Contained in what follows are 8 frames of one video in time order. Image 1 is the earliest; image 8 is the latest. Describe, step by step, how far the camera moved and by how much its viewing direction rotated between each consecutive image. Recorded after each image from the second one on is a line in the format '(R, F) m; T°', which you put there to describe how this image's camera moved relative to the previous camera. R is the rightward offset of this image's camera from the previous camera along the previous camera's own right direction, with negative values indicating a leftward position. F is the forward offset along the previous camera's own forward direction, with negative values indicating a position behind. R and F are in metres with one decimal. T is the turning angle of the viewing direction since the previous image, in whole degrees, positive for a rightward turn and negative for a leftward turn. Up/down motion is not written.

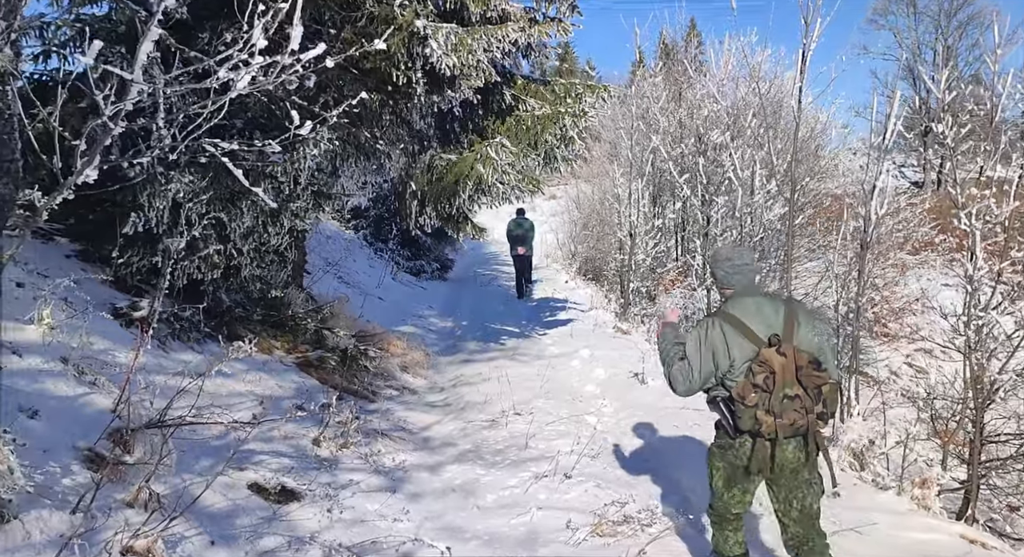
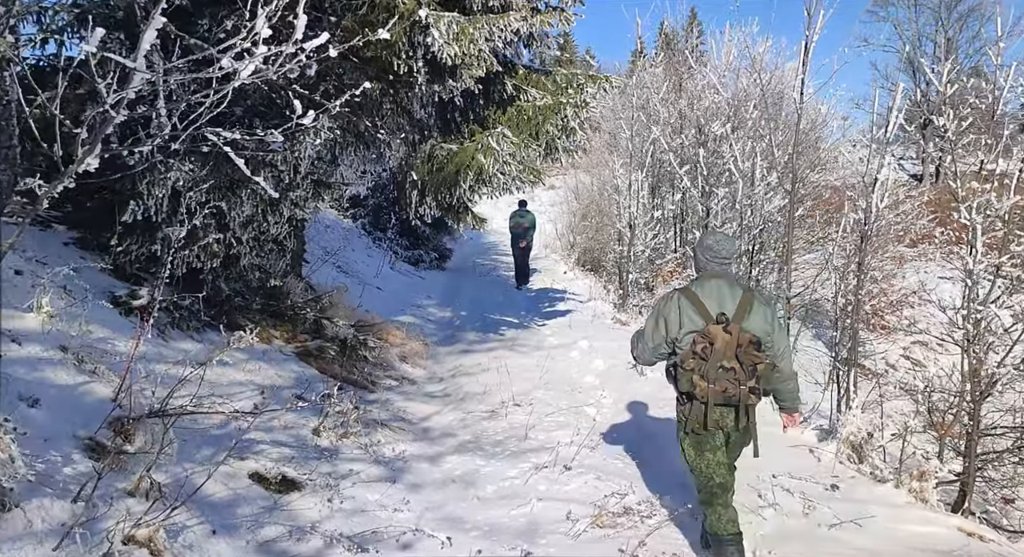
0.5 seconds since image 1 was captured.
(0.0, 0.0) m; 0°
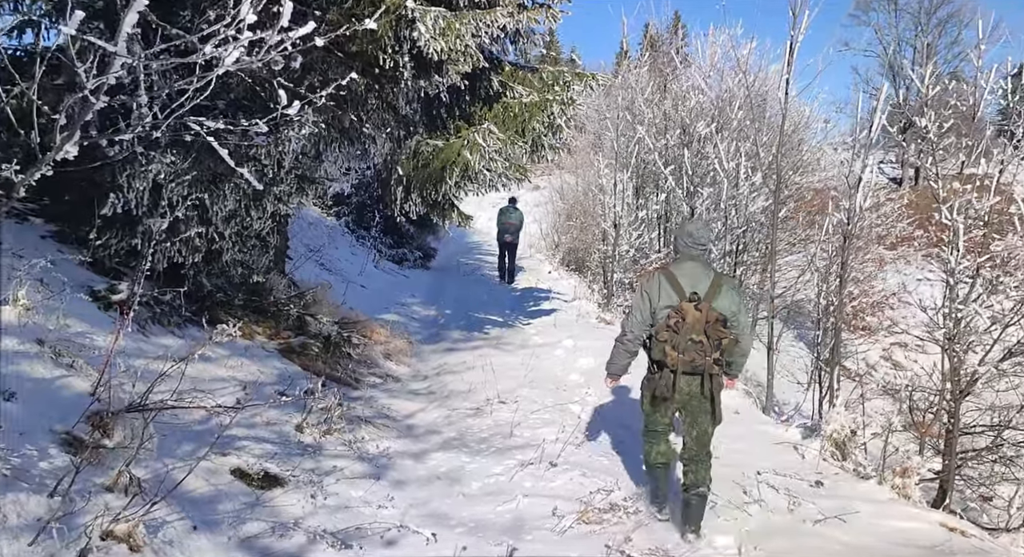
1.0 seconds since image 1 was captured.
(0.0, 0.0) m; +1°
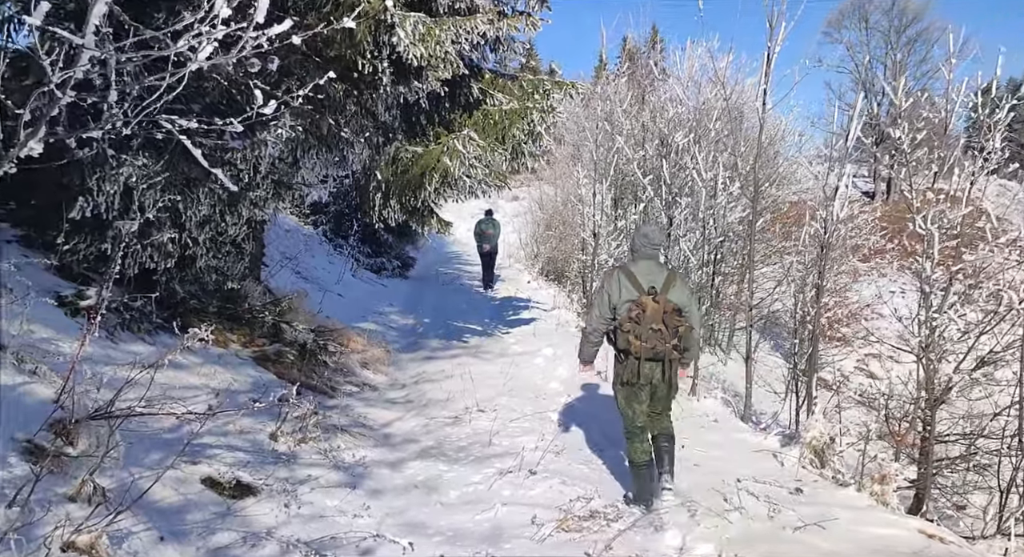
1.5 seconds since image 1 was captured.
(0.0, +0.1) m; +2°
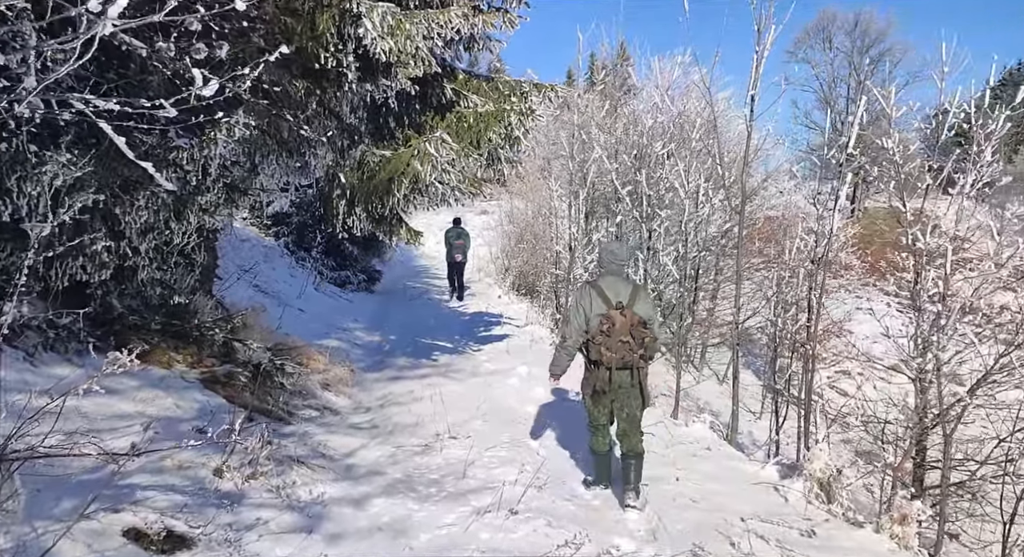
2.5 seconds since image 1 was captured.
(-0.1, +0.5) m; +3°
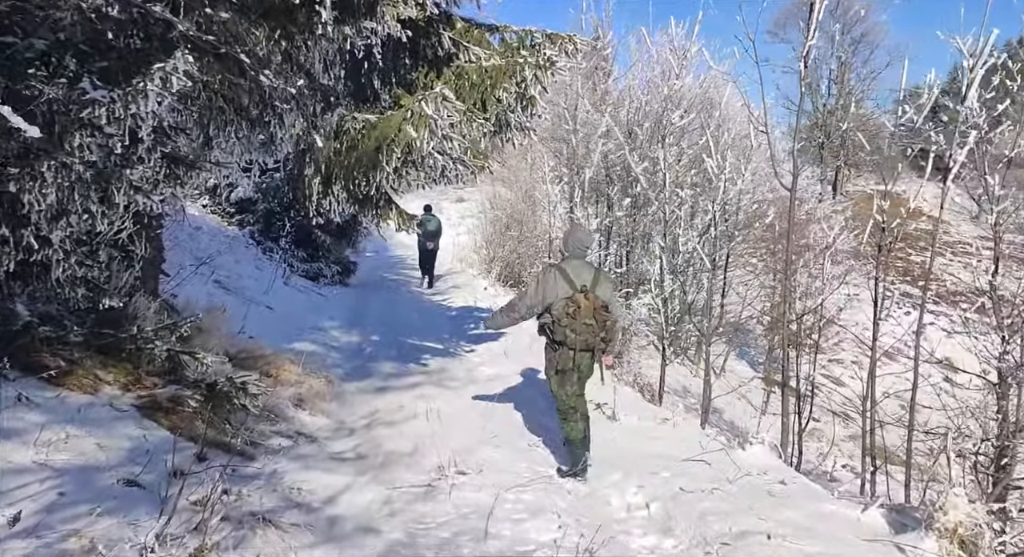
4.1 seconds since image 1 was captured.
(-0.3, +1.3) m; +2°
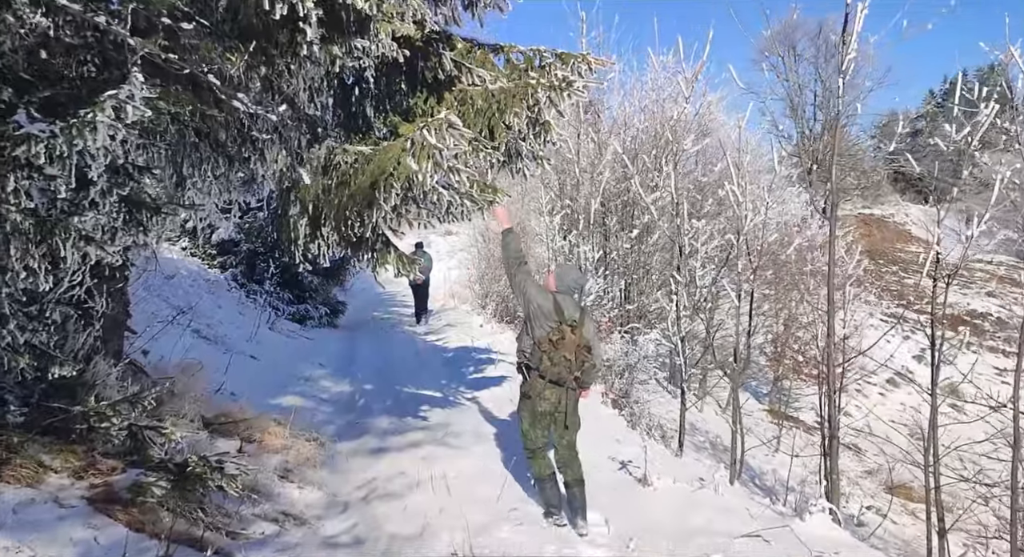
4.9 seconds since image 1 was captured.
(-0.2, +0.7) m; +1°
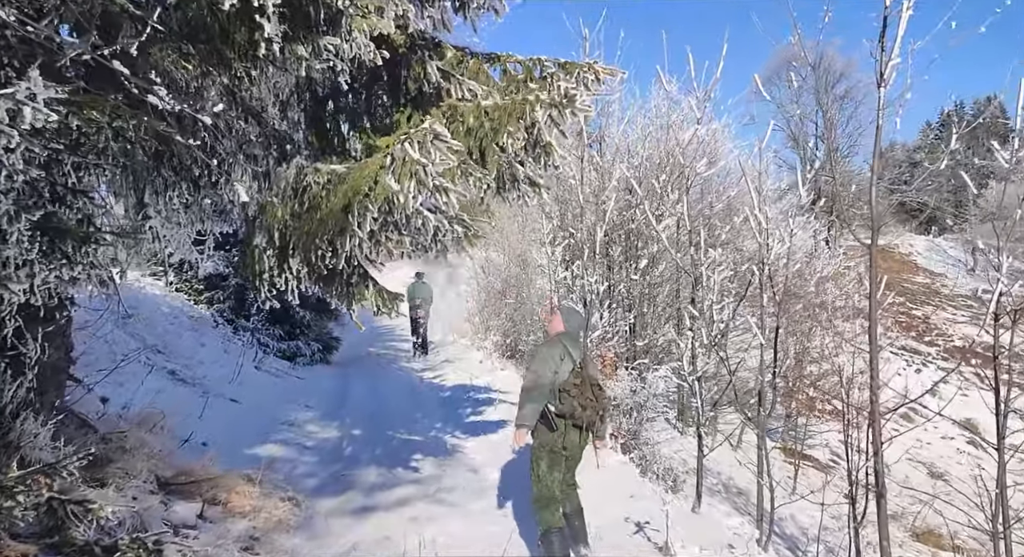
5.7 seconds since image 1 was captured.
(0.0, +0.7) m; 0°
